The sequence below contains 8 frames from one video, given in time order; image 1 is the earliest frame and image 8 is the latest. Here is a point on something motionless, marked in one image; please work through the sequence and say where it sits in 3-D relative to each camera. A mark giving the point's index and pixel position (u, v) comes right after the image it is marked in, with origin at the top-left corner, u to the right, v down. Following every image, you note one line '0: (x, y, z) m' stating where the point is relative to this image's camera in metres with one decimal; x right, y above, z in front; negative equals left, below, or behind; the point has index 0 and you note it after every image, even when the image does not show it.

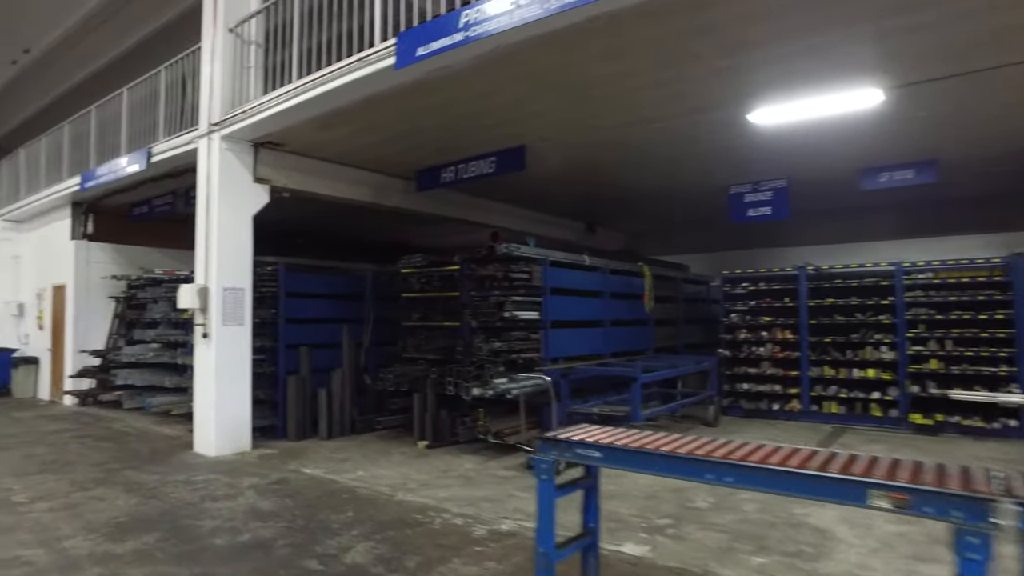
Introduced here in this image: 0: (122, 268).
0: (-5.5, +0.3, +10.2) m
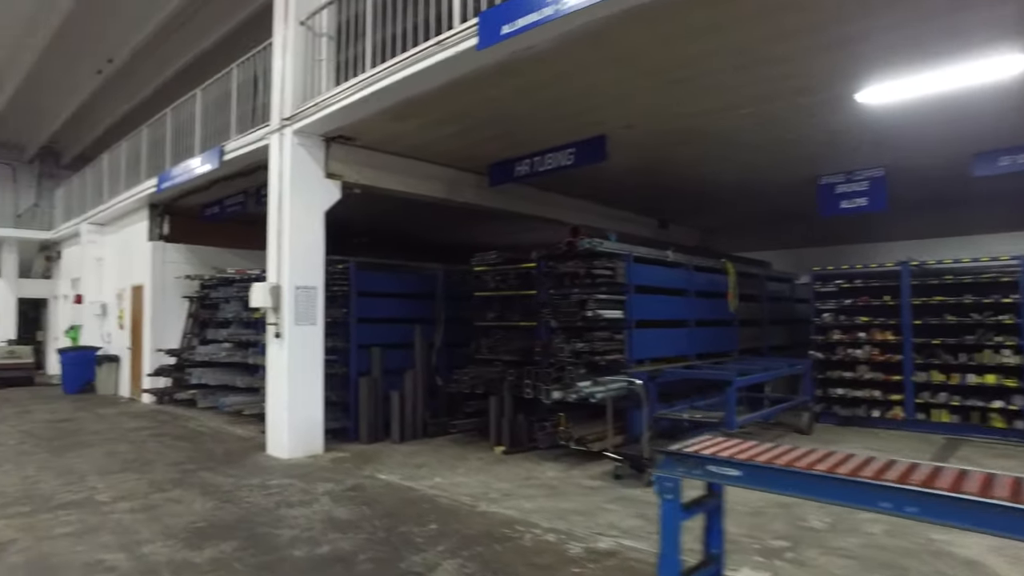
0: (-4.5, +0.3, +10.2) m
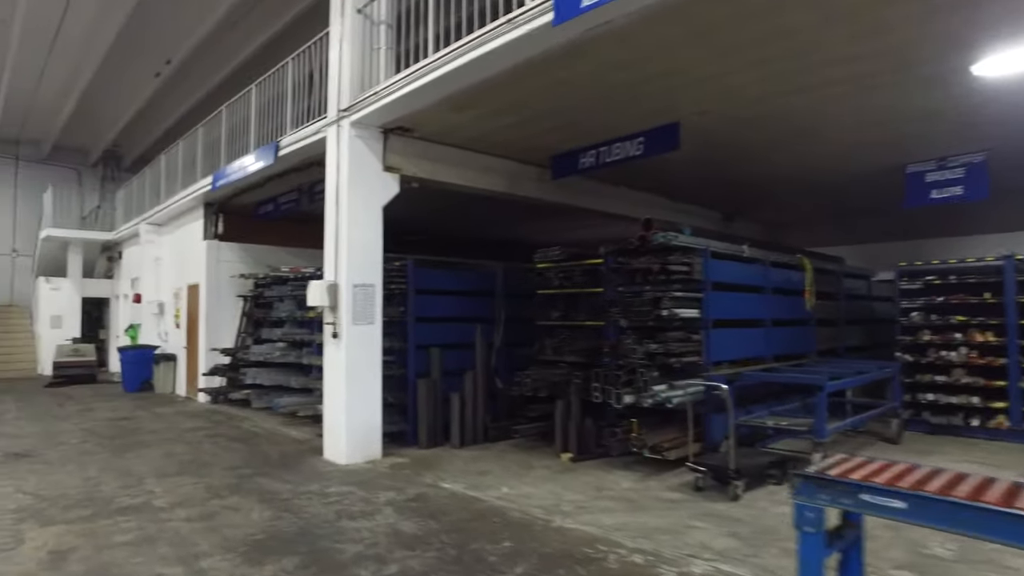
0: (-3.7, +0.3, +10.2) m
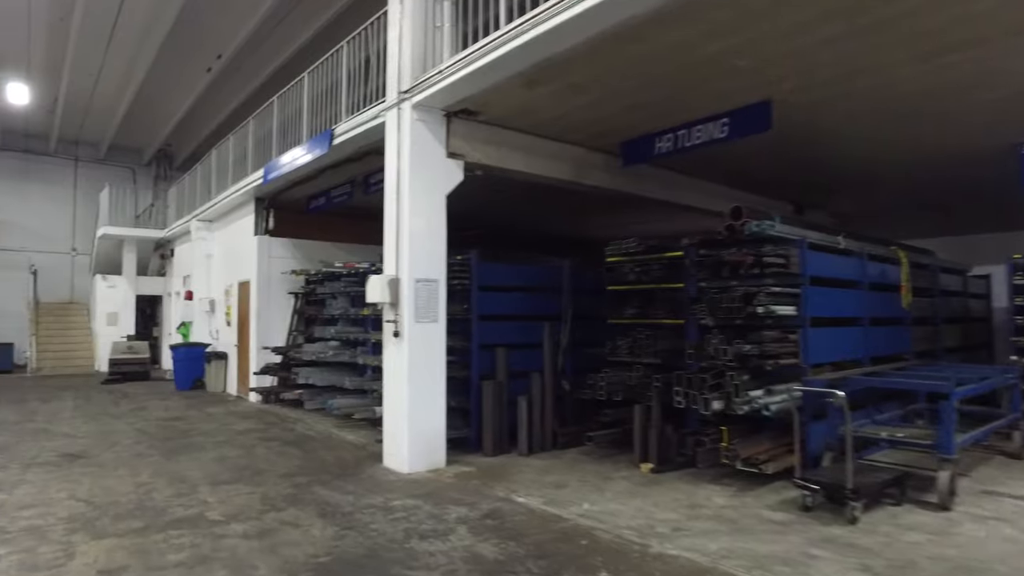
0: (-2.9, +0.3, +9.9) m
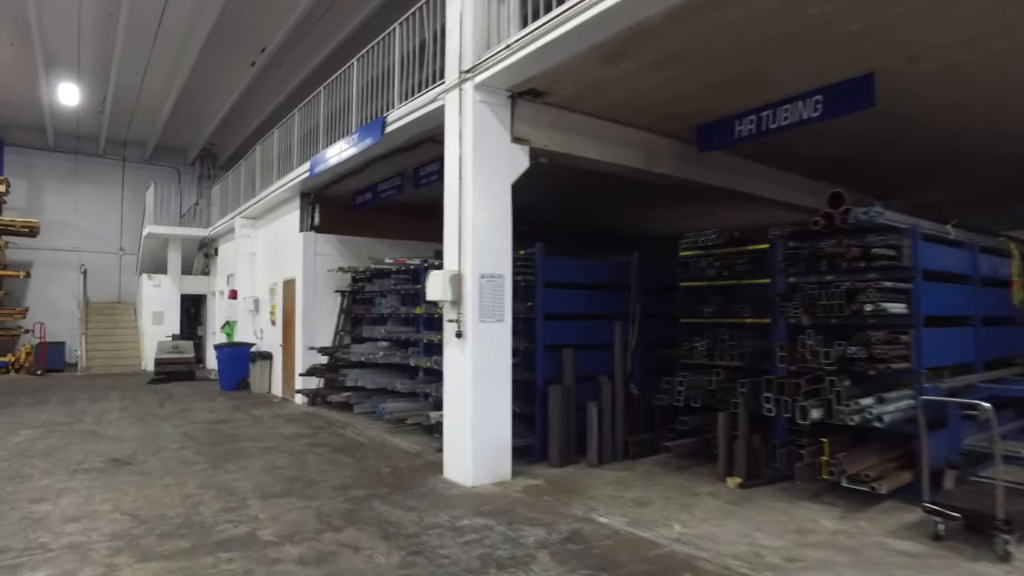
0: (-2.2, +0.4, +9.5) m
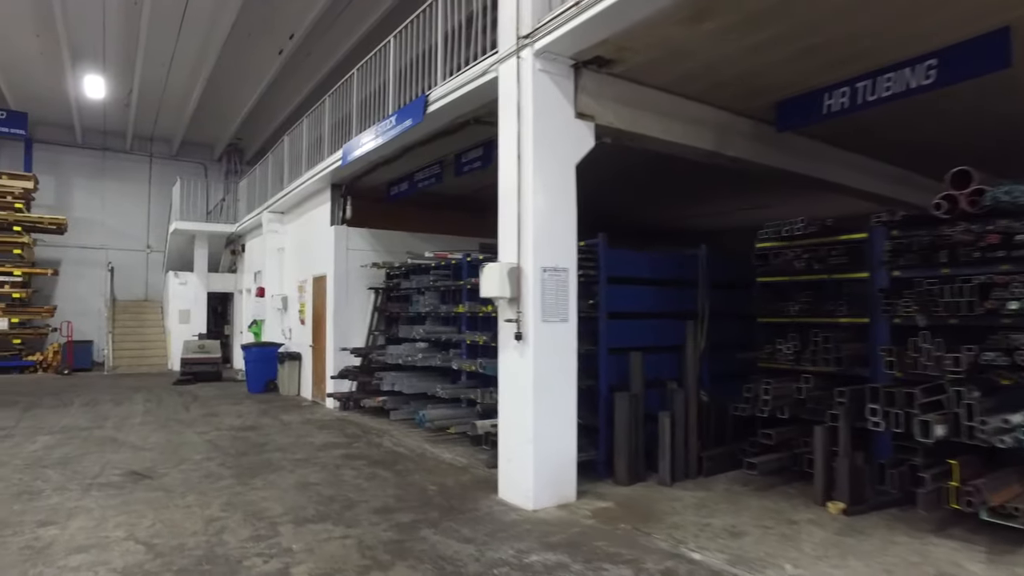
0: (-1.6, +0.4, +9.0) m
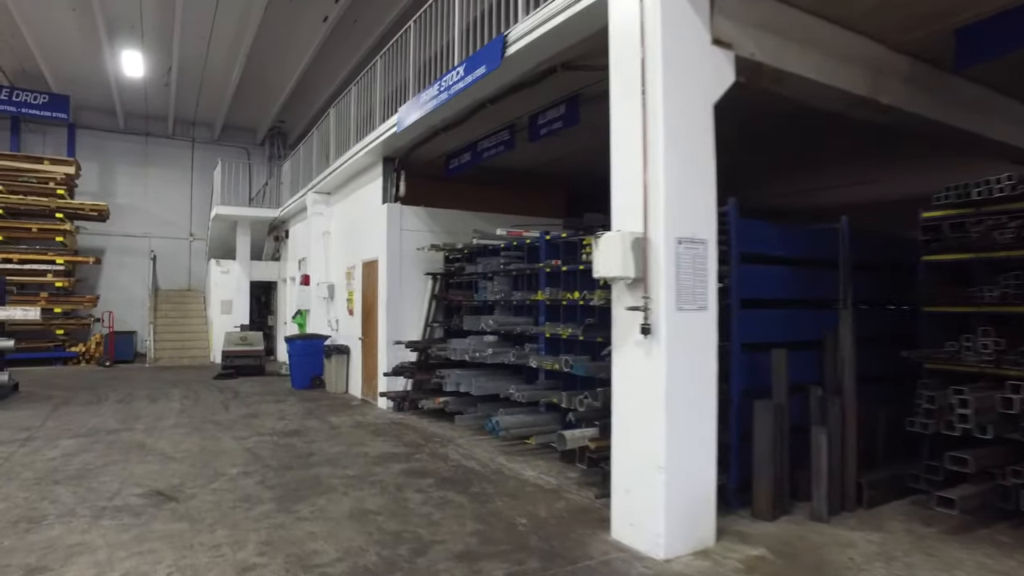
0: (-0.8, +0.6, +8.0) m
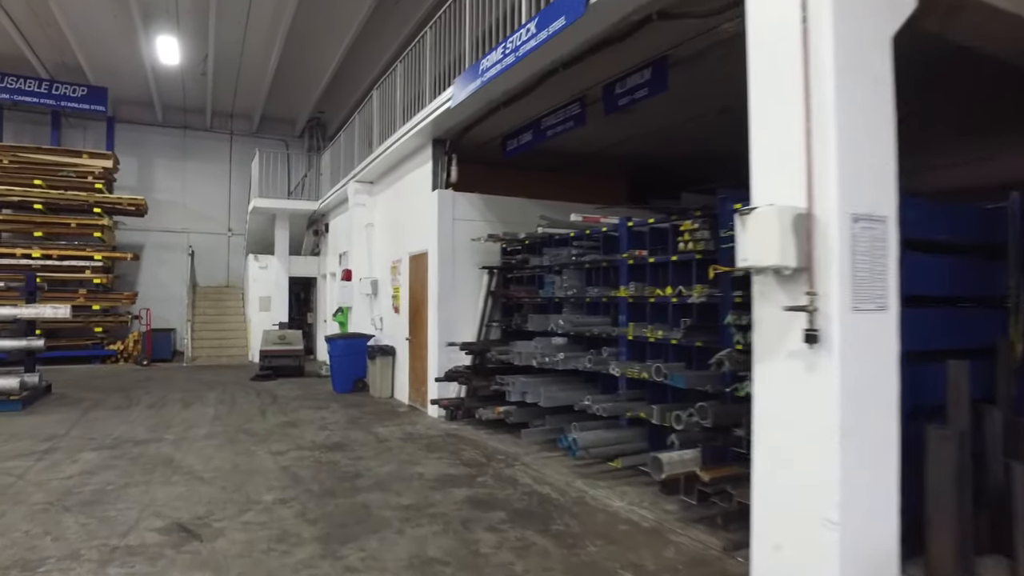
0: (-0.2, +0.6, +7.2) m
